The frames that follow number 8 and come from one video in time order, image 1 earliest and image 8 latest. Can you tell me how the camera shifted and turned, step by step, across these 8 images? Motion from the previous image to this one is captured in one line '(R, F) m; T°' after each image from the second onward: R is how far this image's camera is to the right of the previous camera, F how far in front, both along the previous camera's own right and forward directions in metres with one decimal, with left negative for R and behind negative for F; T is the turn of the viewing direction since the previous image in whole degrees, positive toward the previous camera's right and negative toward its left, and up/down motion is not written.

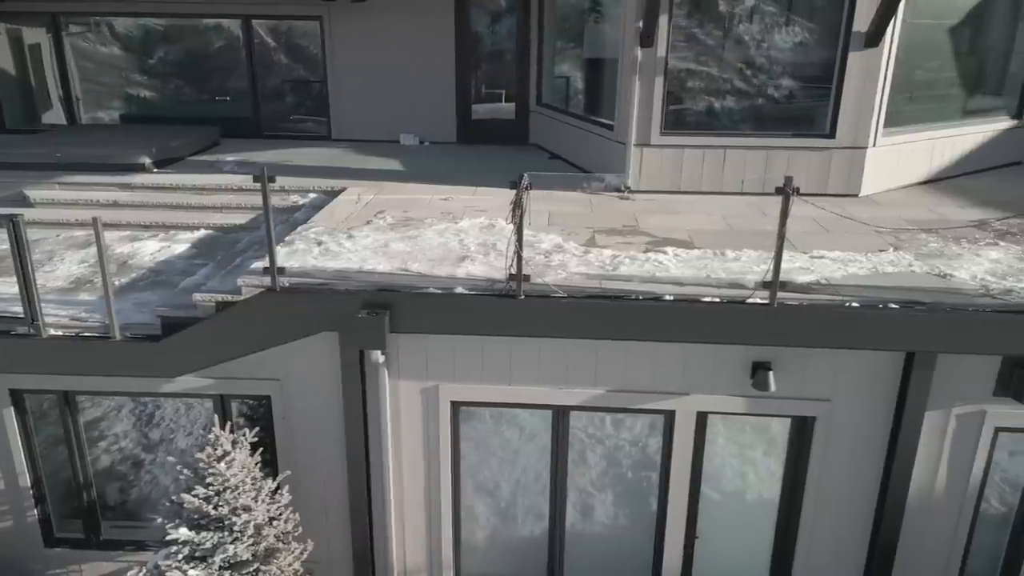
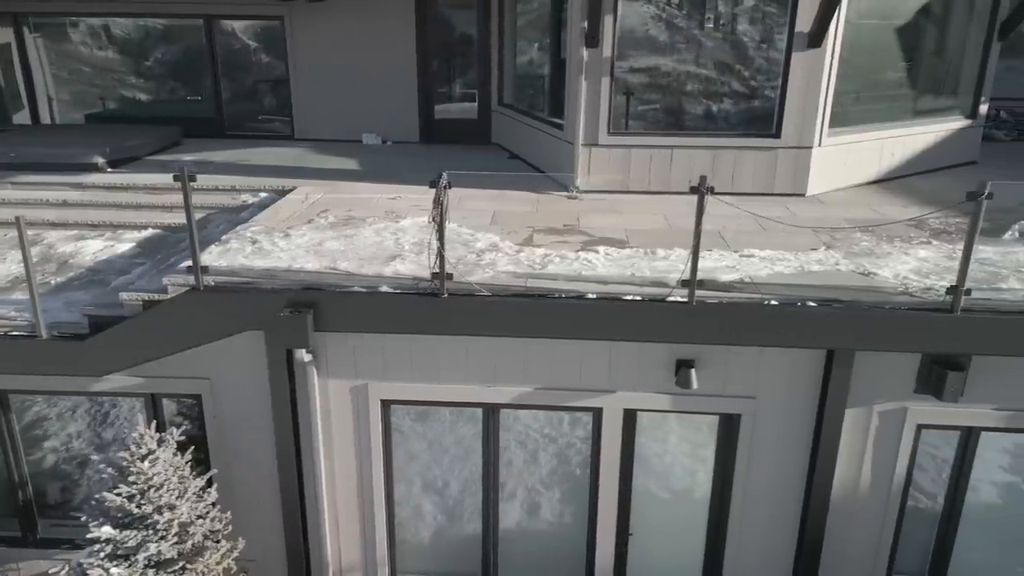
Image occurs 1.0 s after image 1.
(+0.5, 0.0) m; 0°
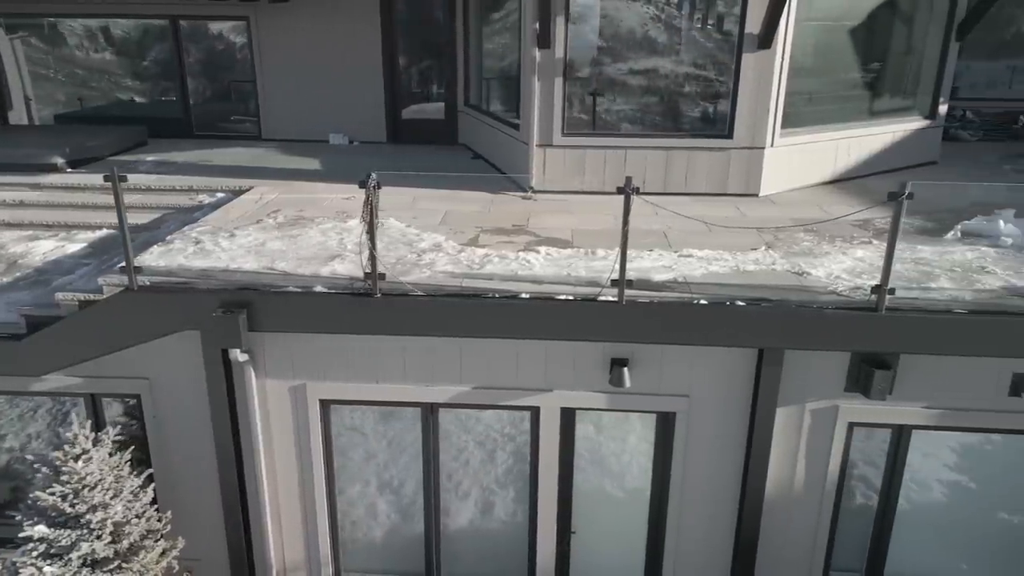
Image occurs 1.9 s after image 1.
(+0.4, 0.0) m; 0°
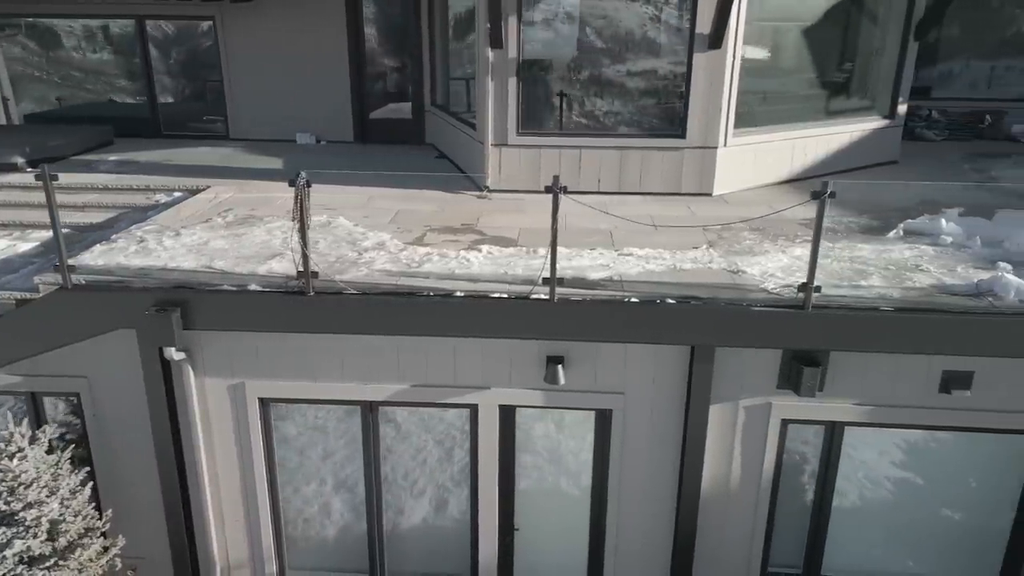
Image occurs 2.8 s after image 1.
(+0.4, 0.0) m; 0°
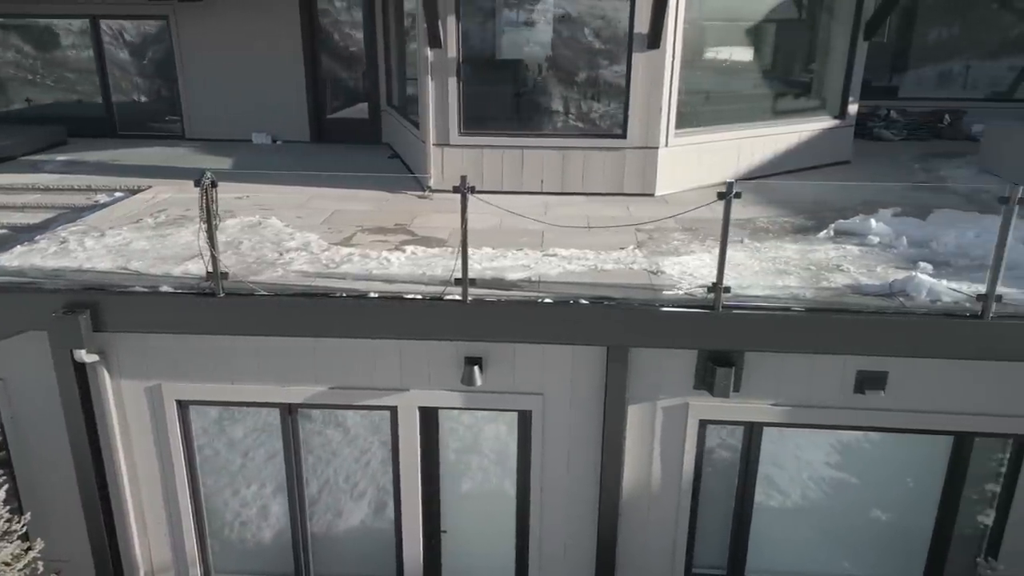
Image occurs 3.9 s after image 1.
(+0.6, 0.0) m; 0°
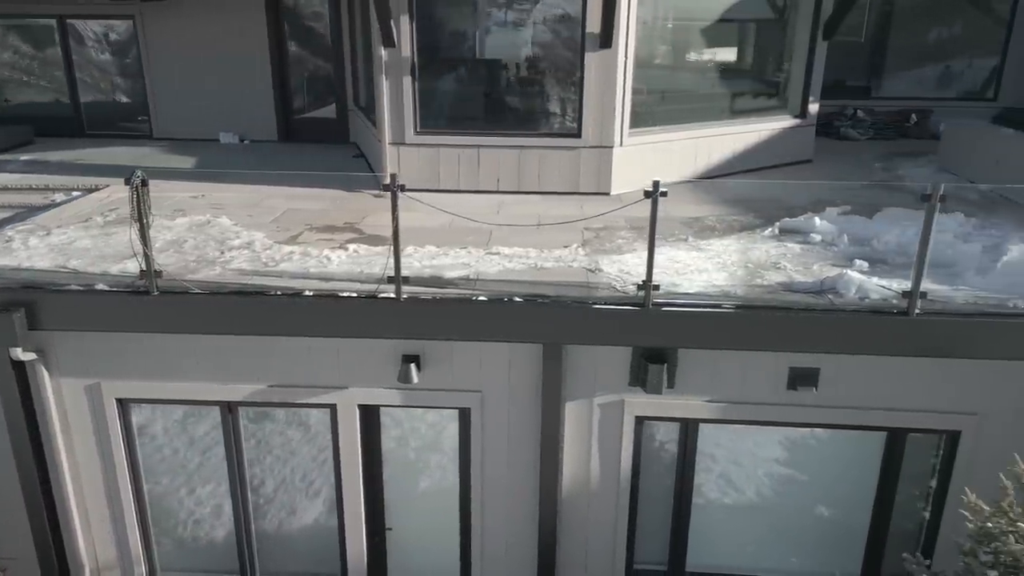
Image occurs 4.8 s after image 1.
(+0.4, 0.0) m; 0°
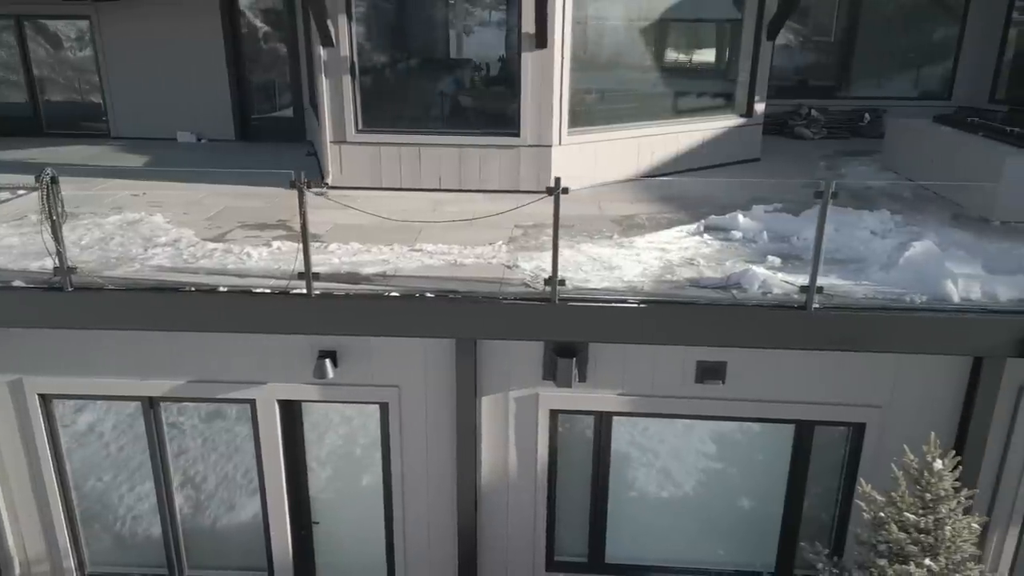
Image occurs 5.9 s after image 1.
(+0.6, -0.1) m; 0°
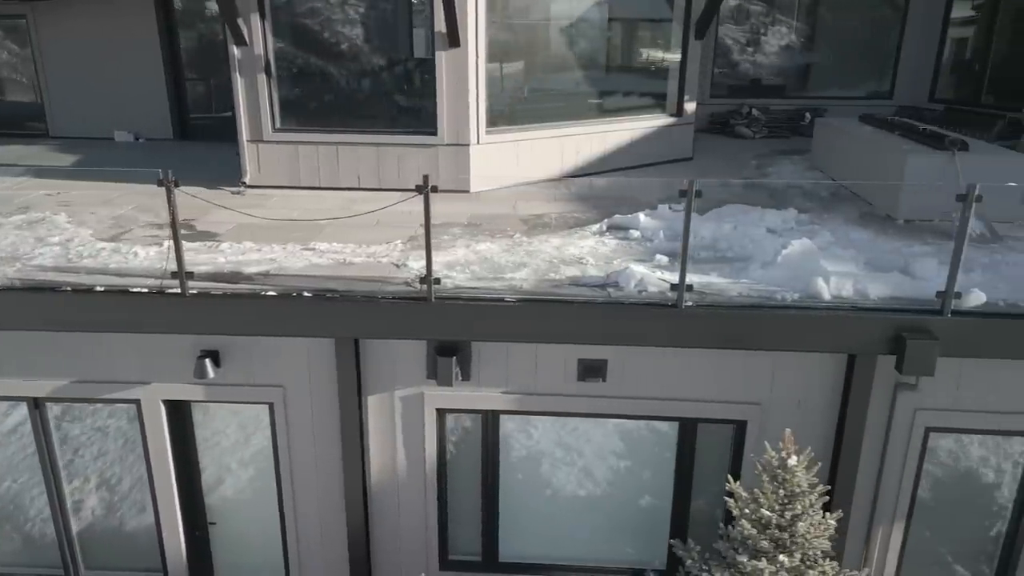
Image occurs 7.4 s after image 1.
(+0.8, 0.0) m; +1°
